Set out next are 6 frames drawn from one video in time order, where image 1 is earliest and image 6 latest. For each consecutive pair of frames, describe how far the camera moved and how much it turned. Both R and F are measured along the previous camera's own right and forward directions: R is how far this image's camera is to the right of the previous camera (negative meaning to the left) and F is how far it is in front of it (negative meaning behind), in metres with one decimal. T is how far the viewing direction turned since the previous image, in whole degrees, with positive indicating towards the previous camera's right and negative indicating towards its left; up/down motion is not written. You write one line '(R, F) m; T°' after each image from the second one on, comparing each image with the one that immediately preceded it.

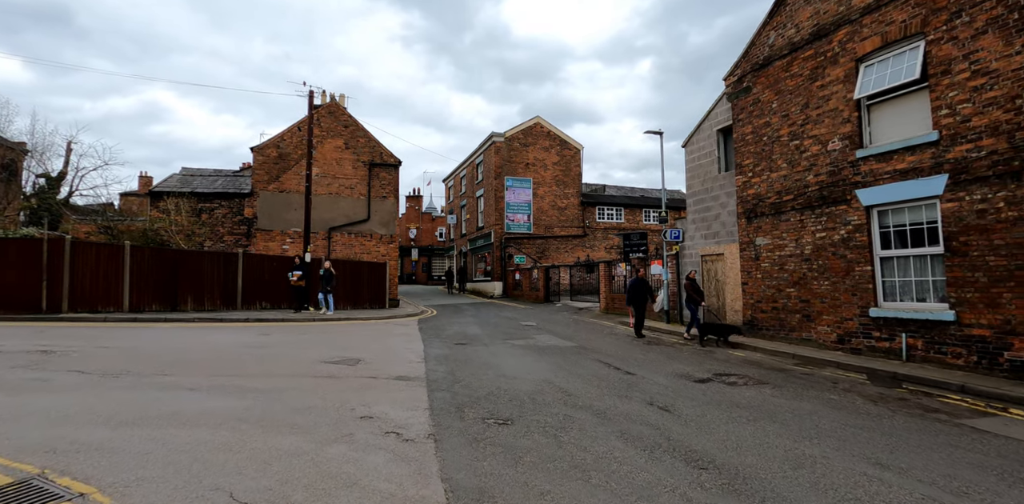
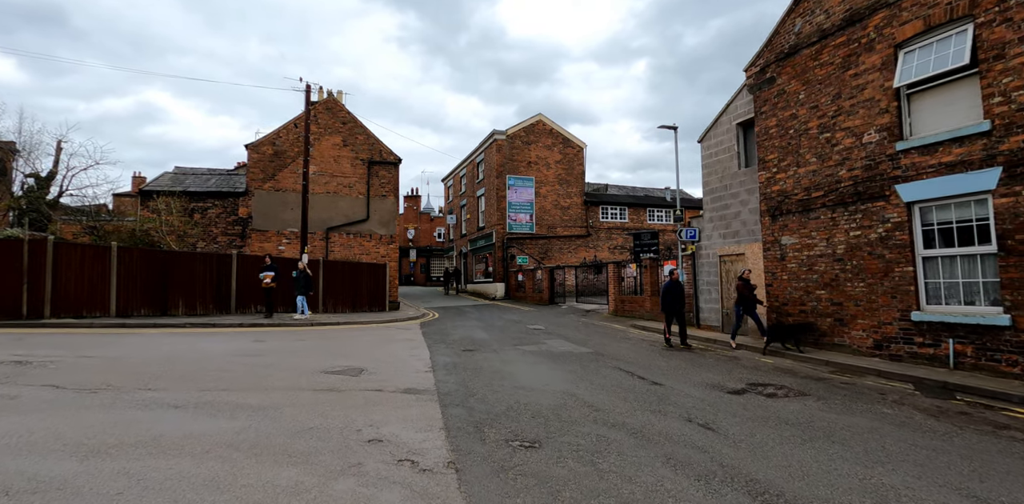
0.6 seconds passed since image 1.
(-0.3, +0.7) m; 0°
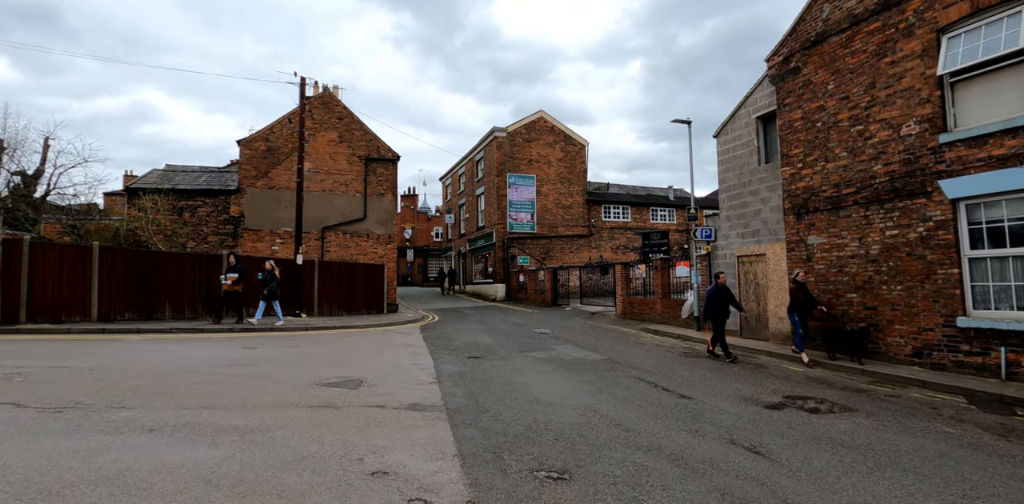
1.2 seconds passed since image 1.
(-0.3, +0.7) m; 0°
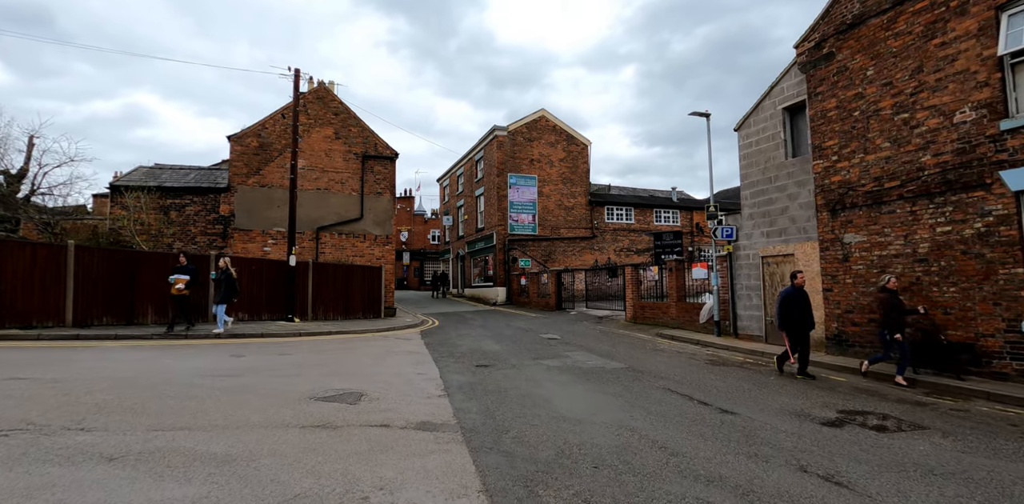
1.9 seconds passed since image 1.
(-0.3, +0.8) m; +1°
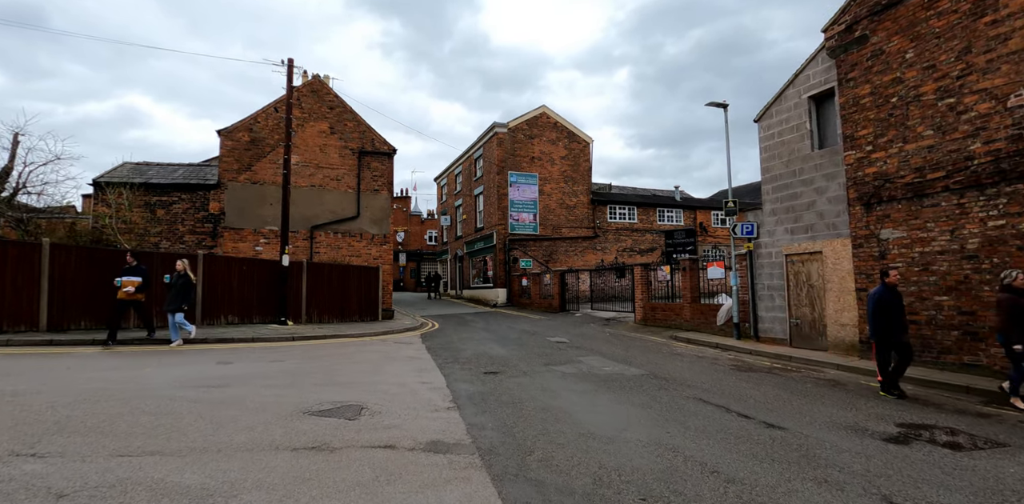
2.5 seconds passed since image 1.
(-0.3, +0.7) m; +1°
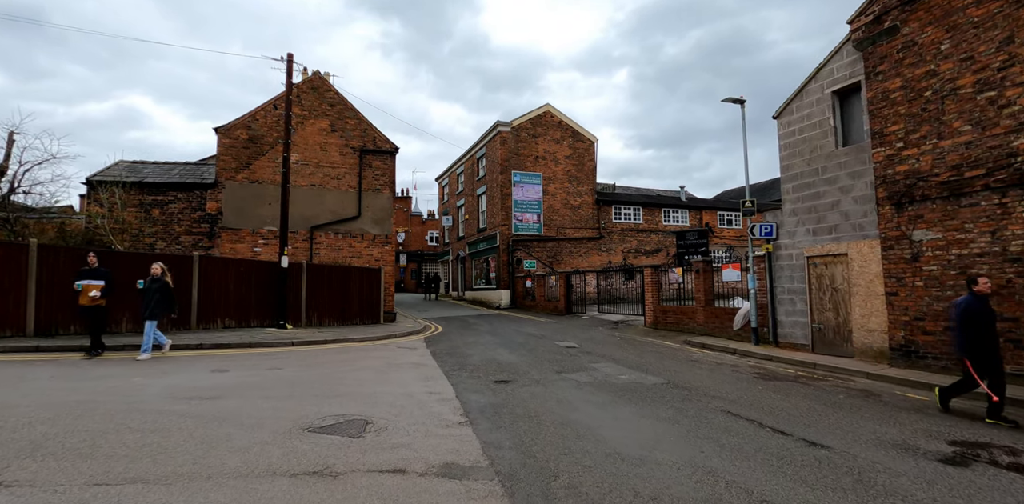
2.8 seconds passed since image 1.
(-0.2, +0.5) m; 0°
